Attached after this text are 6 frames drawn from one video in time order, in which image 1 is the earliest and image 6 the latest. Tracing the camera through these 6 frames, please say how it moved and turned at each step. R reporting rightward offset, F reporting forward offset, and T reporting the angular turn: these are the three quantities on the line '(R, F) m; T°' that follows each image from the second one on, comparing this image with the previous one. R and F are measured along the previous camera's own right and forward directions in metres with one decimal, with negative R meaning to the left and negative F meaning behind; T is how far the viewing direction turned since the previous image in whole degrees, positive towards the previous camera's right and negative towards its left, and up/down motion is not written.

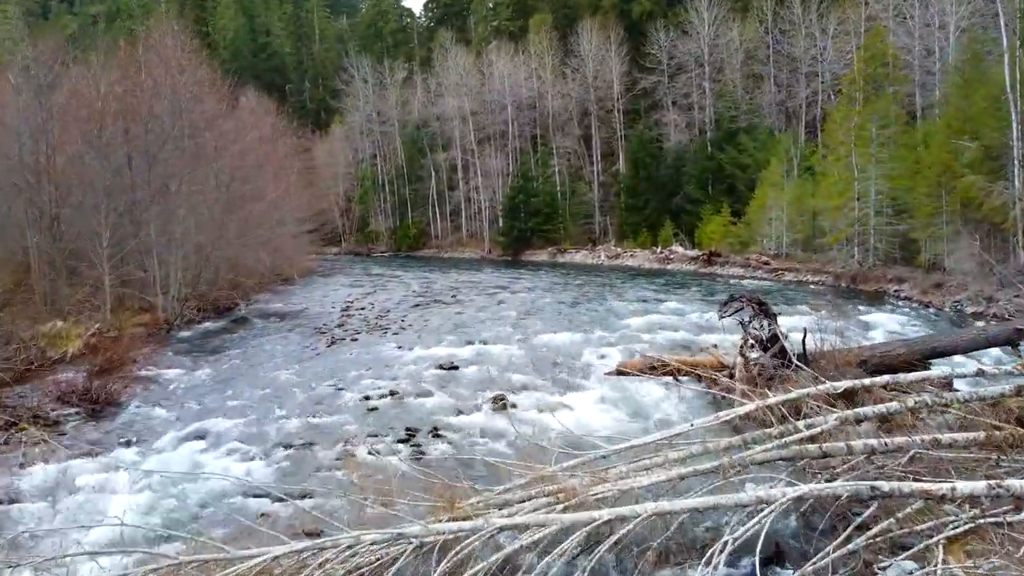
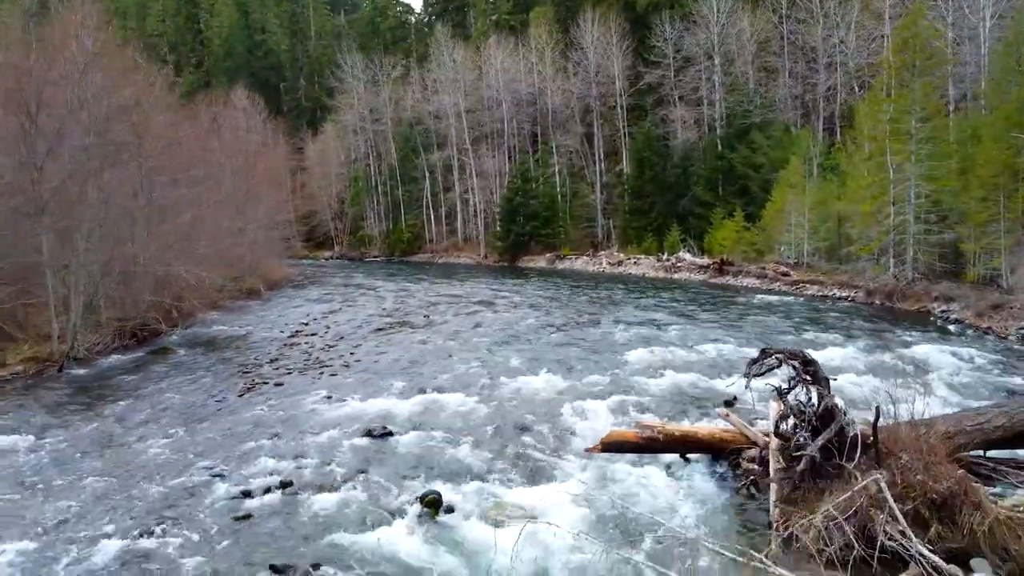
(+0.6, +2.7) m; -1°
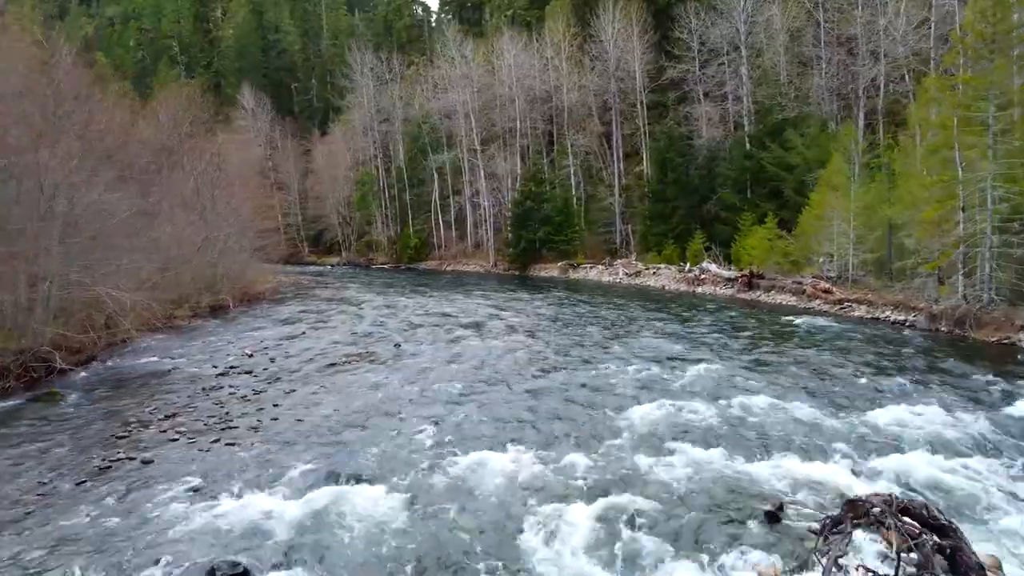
(+0.7, +3.0) m; -2°
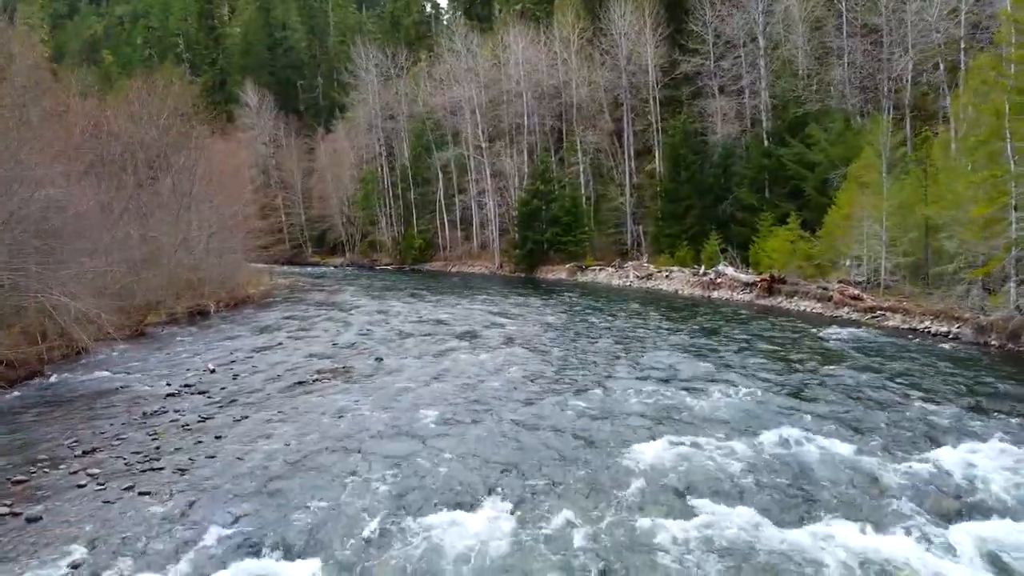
(+0.3, +1.6) m; -1°
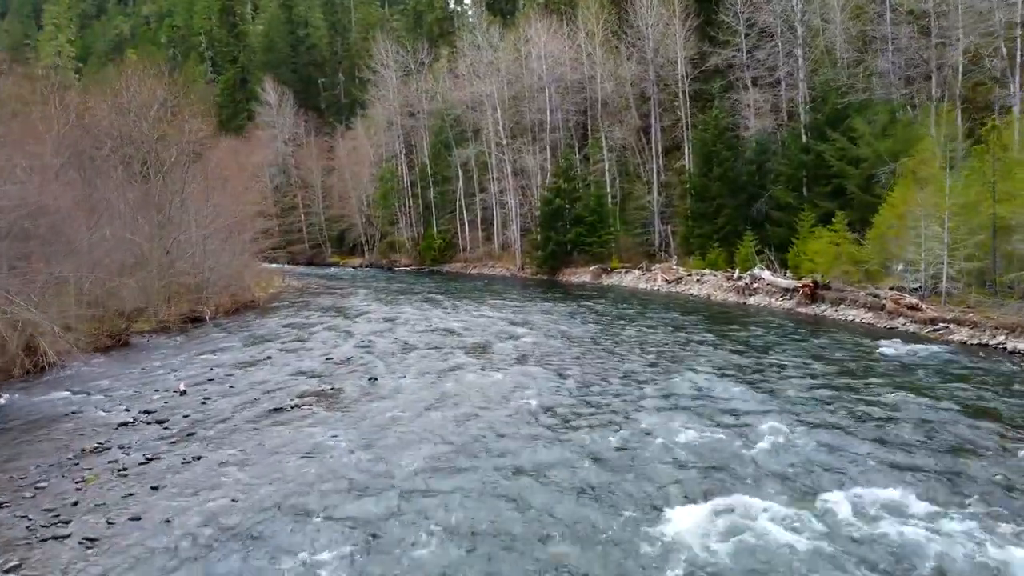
(+0.2, +1.7) m; -2°
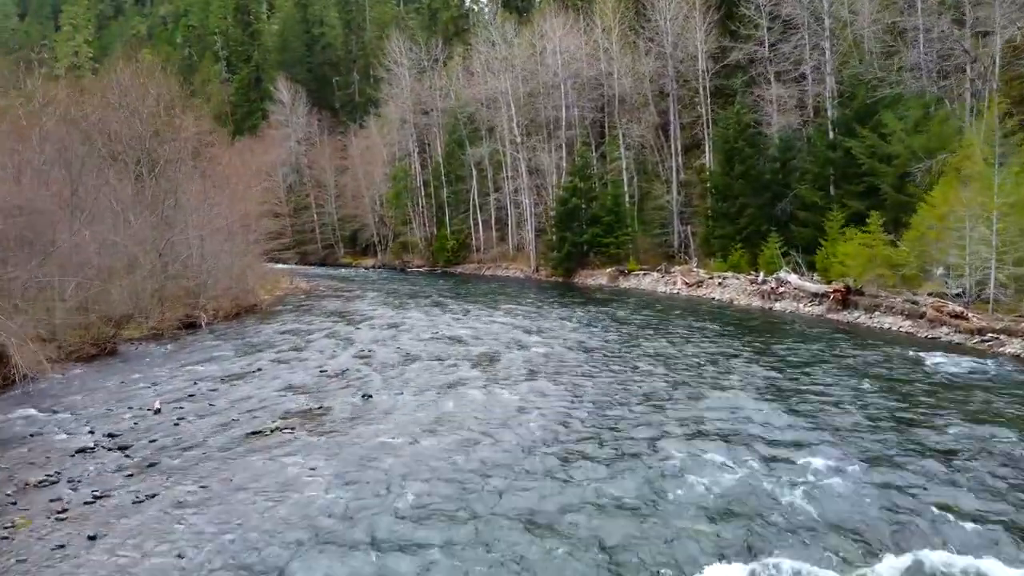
(+0.1, +1.1) m; -1°
